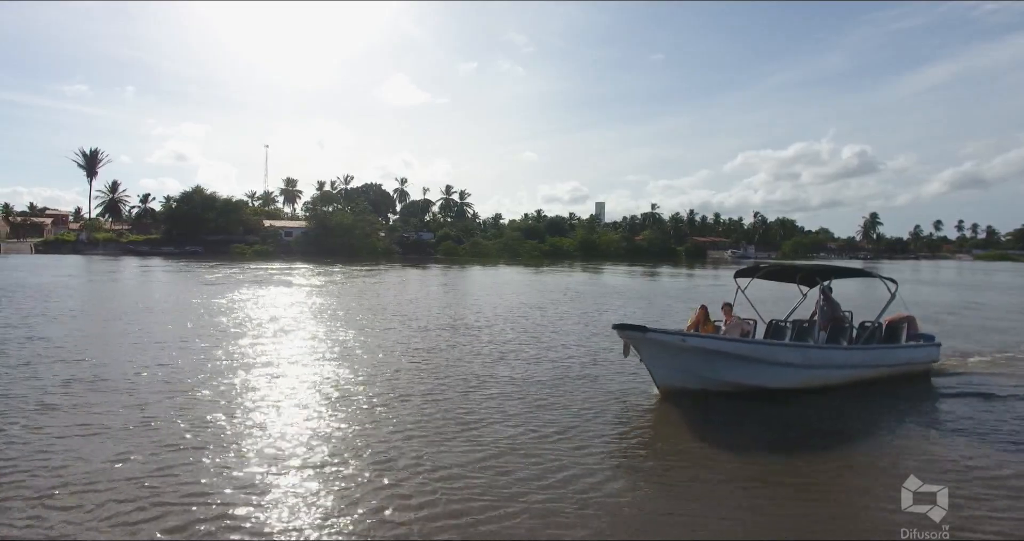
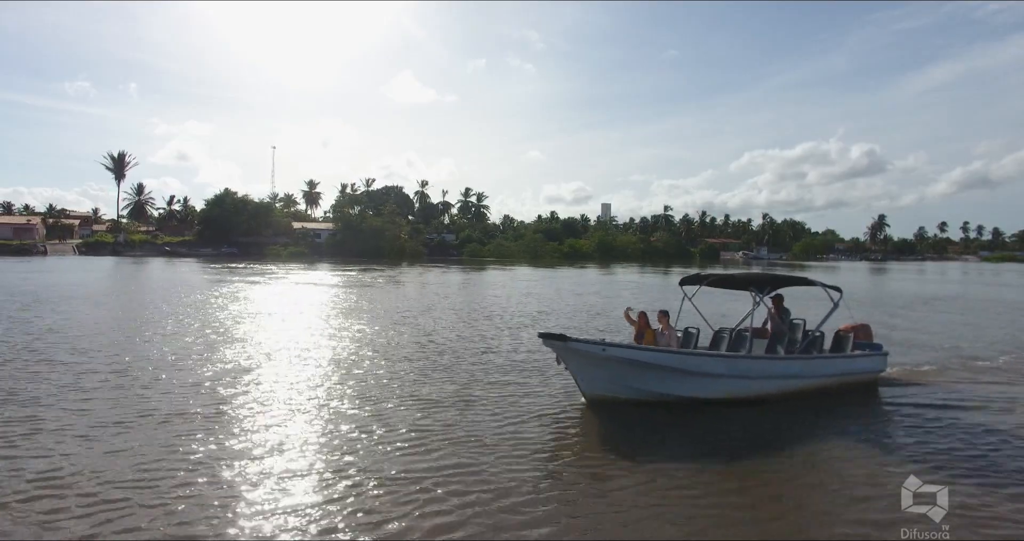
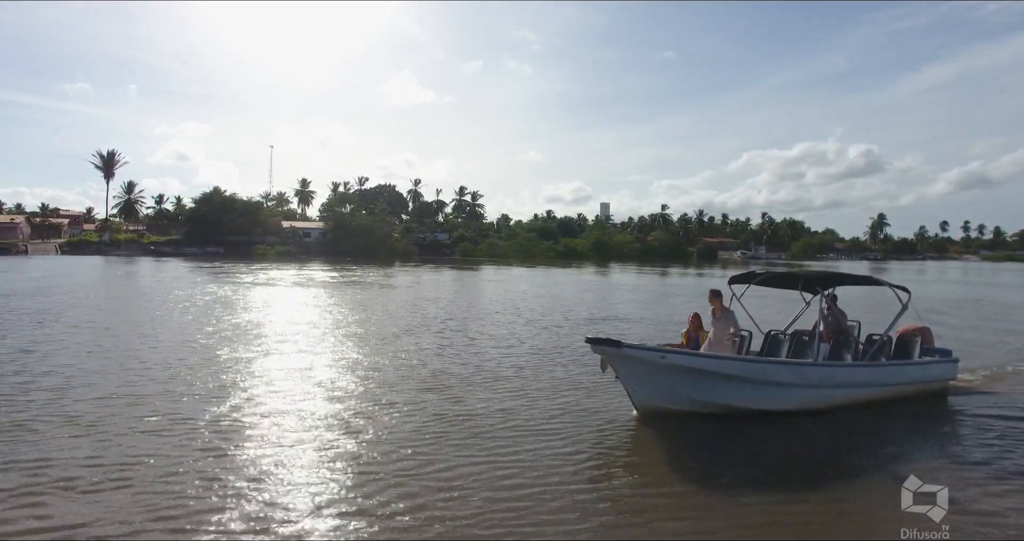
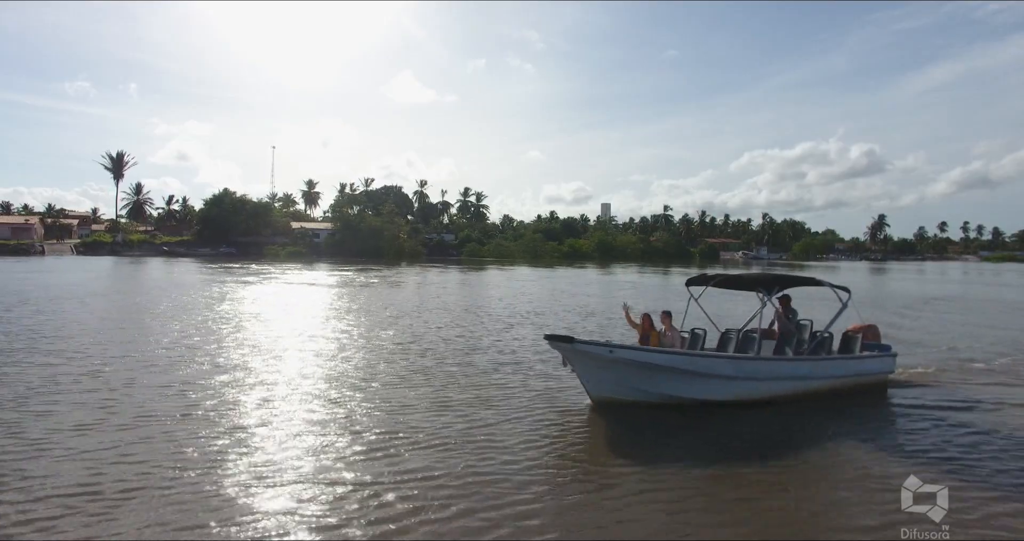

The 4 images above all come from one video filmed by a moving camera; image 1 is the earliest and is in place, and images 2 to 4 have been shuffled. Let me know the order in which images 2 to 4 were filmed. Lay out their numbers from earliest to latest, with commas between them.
3, 4, 2
